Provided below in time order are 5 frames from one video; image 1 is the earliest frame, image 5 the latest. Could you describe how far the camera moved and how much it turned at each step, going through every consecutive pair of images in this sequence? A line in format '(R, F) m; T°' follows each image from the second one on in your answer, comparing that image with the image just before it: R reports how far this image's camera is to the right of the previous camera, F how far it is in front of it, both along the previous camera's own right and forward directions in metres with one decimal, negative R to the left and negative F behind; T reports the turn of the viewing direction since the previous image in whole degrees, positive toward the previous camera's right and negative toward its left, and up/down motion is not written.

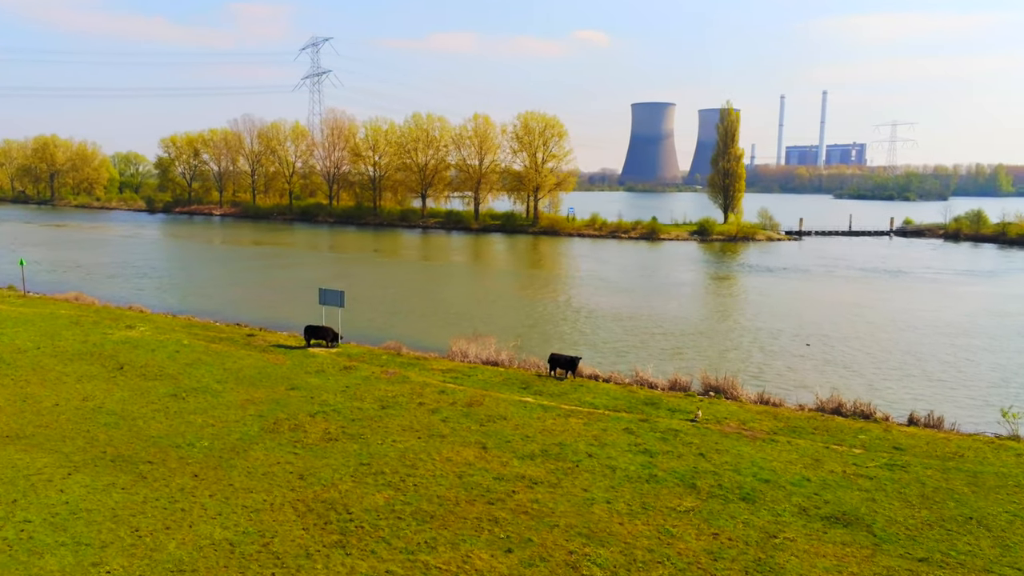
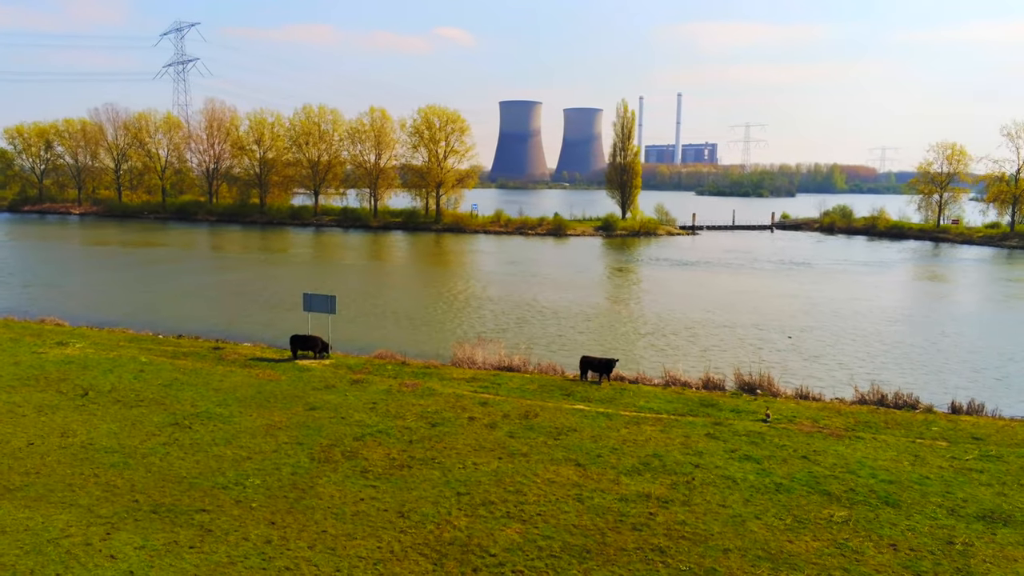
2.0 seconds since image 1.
(-3.3, +1.5) m; +10°
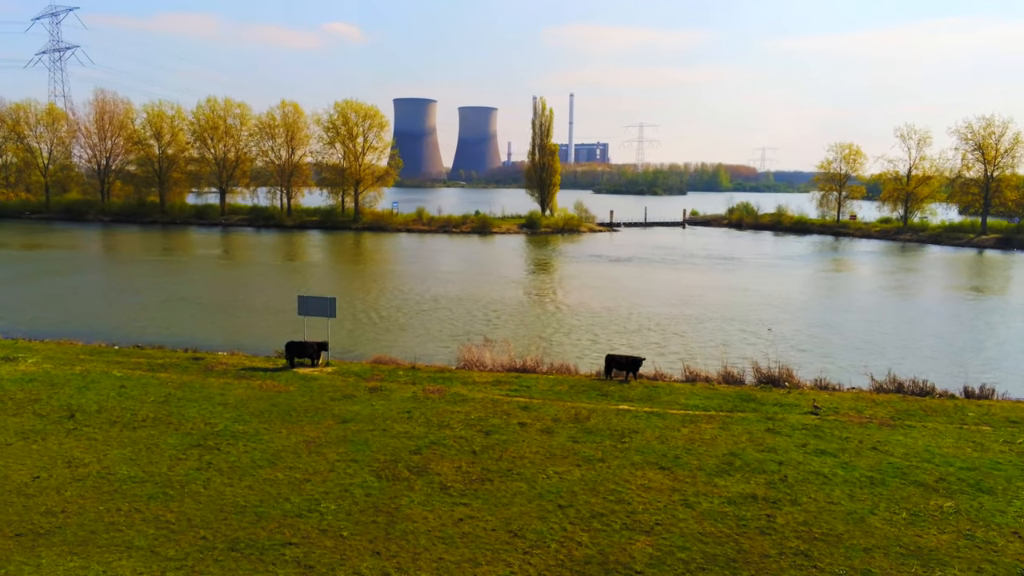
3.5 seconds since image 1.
(-2.6, +0.9) m; +8°
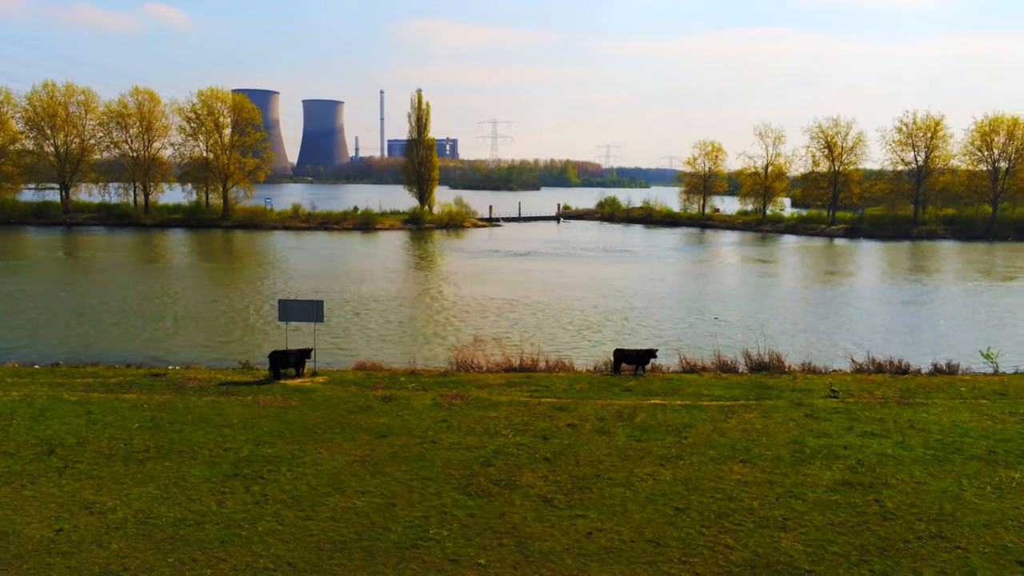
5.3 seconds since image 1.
(-3.1, +1.0) m; +11°
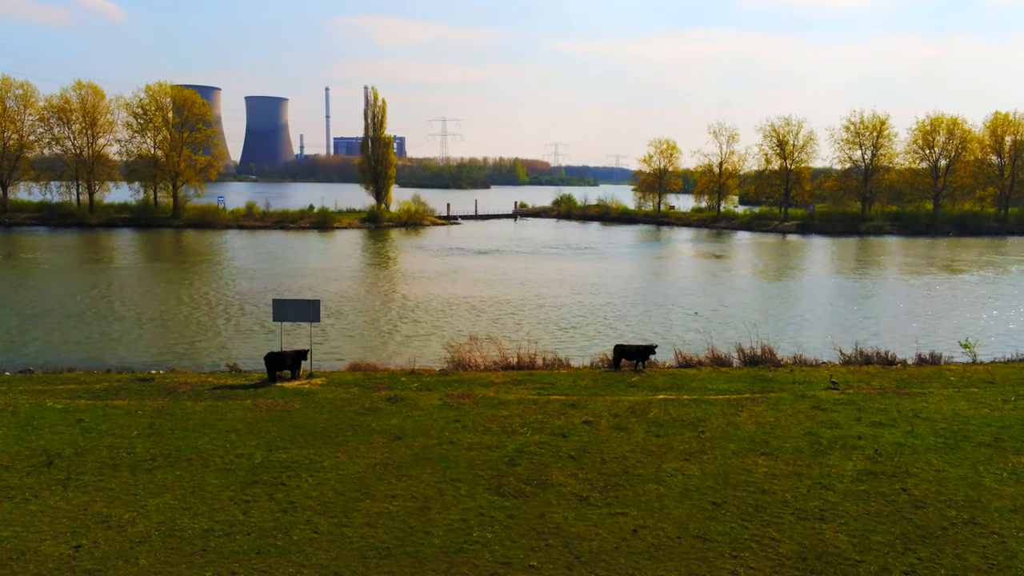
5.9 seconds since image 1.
(-1.0, +0.2) m; +4°
